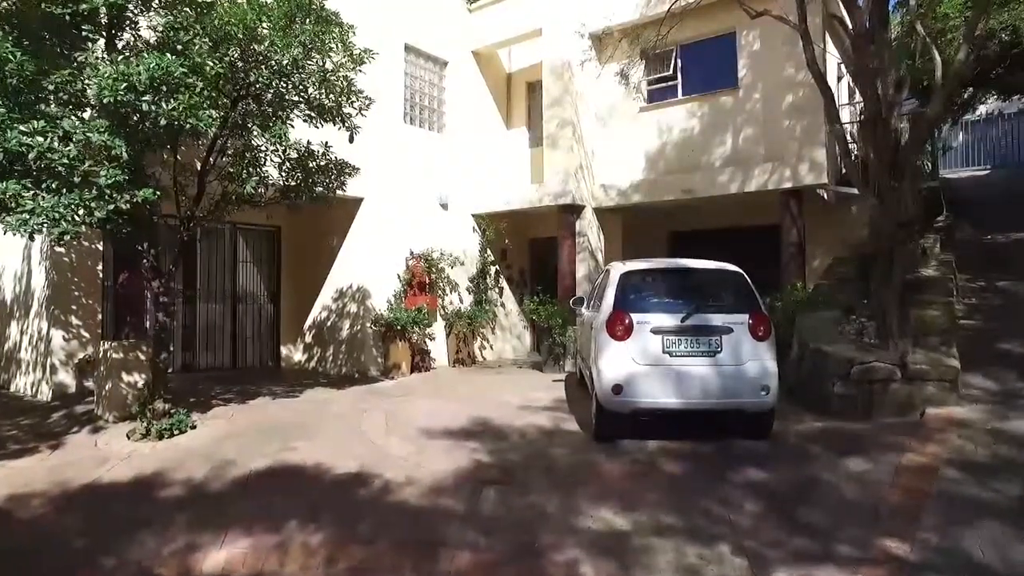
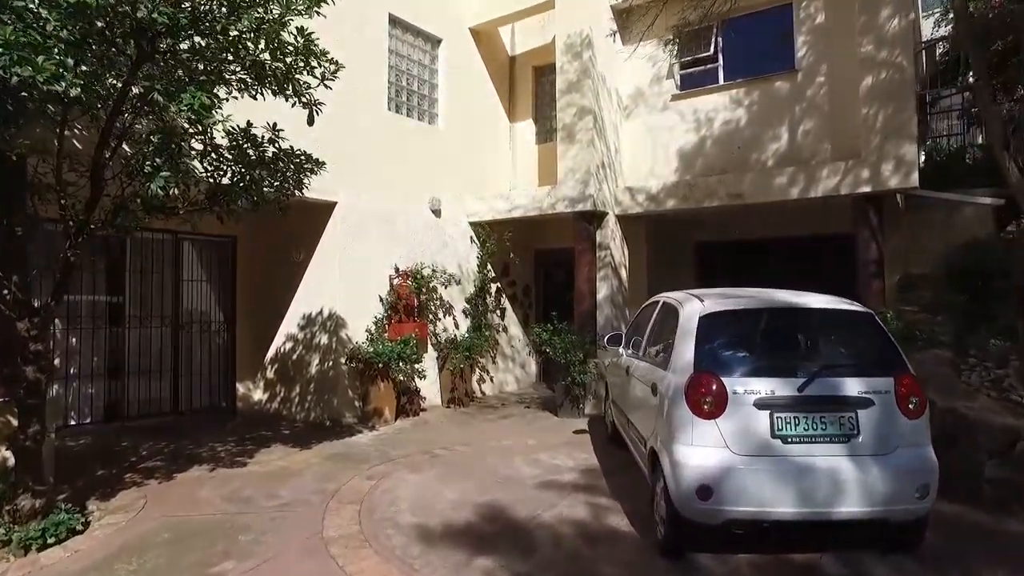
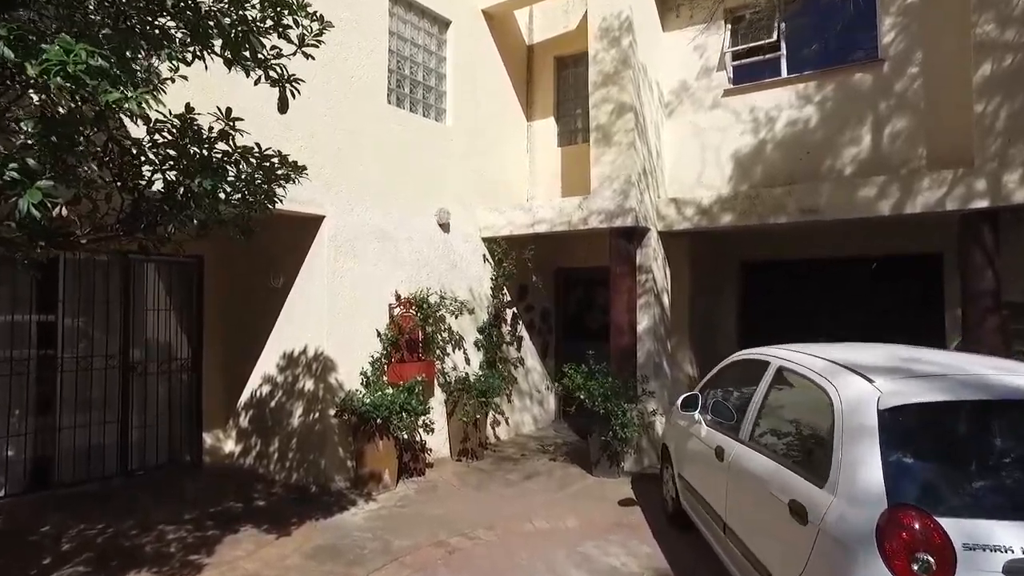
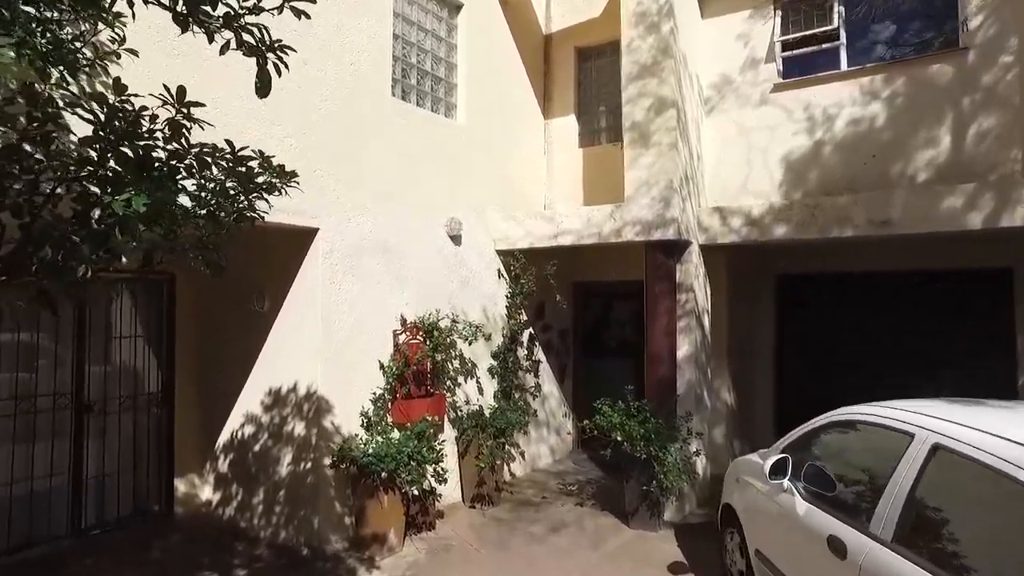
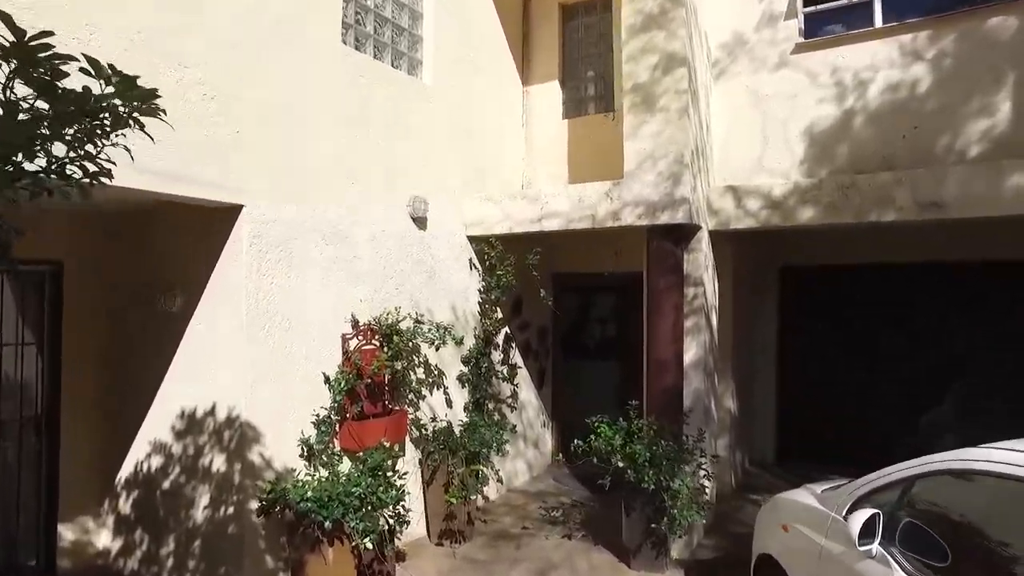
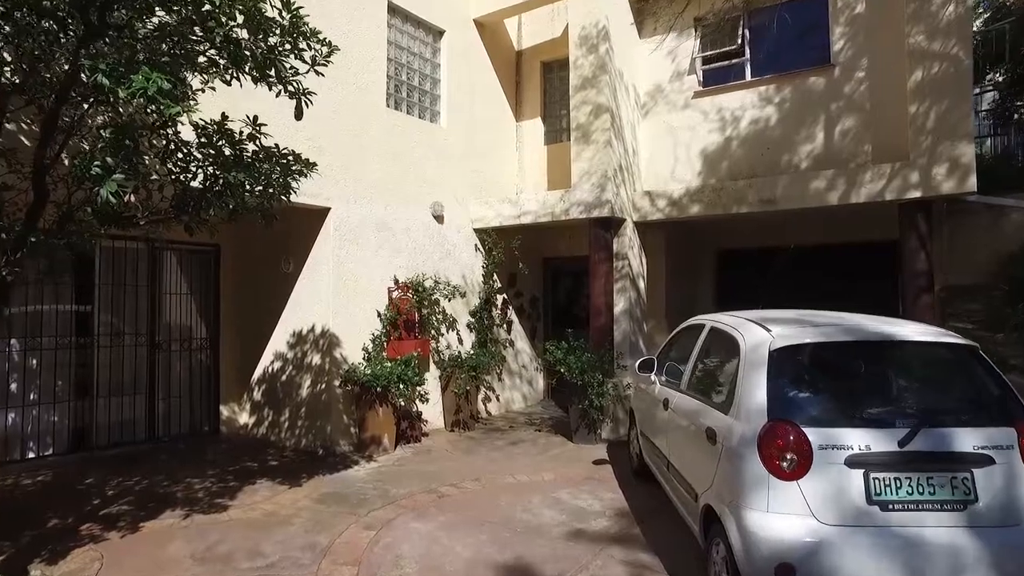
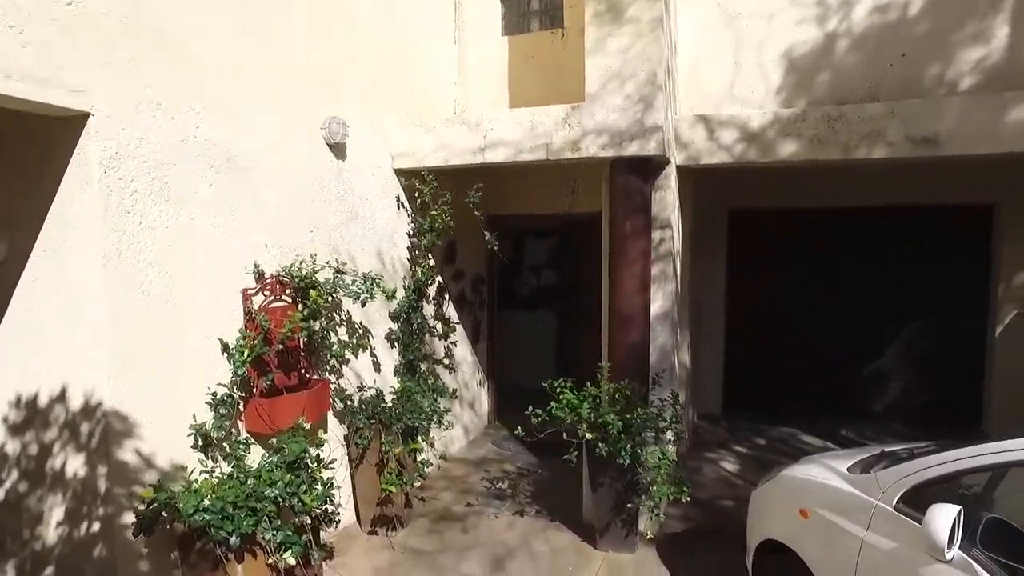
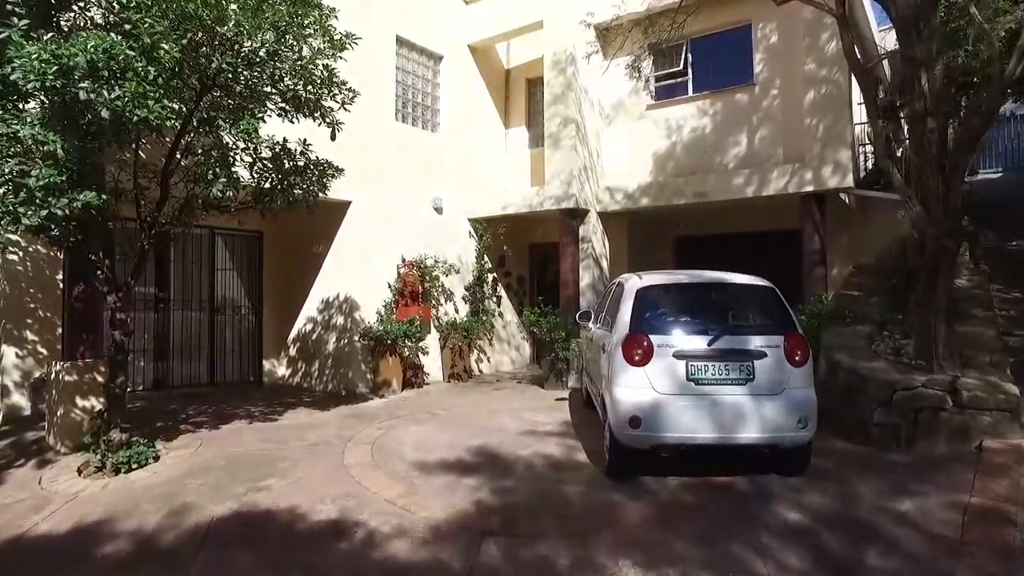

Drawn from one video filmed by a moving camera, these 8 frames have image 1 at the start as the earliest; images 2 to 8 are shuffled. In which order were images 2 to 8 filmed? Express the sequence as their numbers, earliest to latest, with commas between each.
8, 2, 6, 3, 4, 5, 7
